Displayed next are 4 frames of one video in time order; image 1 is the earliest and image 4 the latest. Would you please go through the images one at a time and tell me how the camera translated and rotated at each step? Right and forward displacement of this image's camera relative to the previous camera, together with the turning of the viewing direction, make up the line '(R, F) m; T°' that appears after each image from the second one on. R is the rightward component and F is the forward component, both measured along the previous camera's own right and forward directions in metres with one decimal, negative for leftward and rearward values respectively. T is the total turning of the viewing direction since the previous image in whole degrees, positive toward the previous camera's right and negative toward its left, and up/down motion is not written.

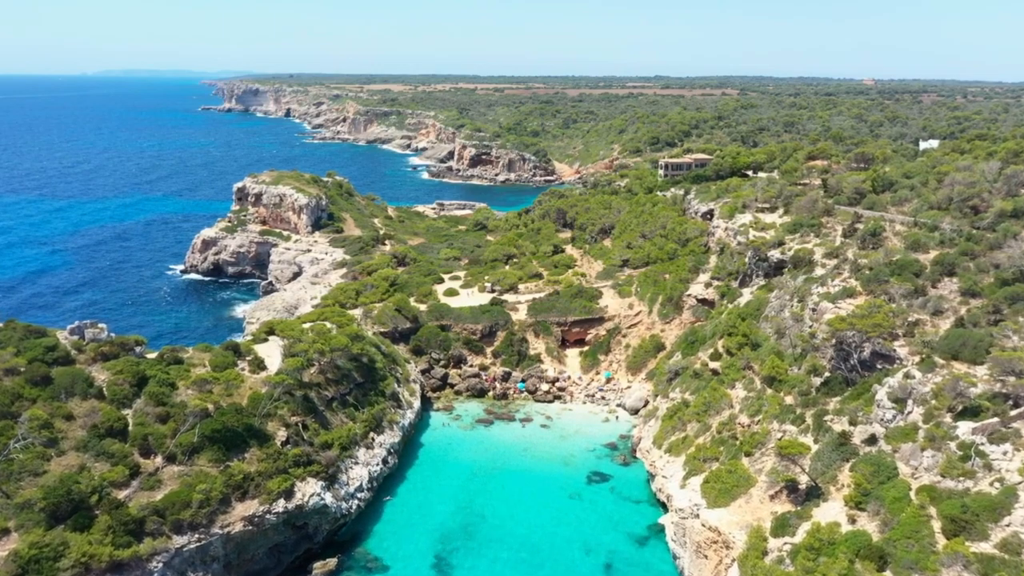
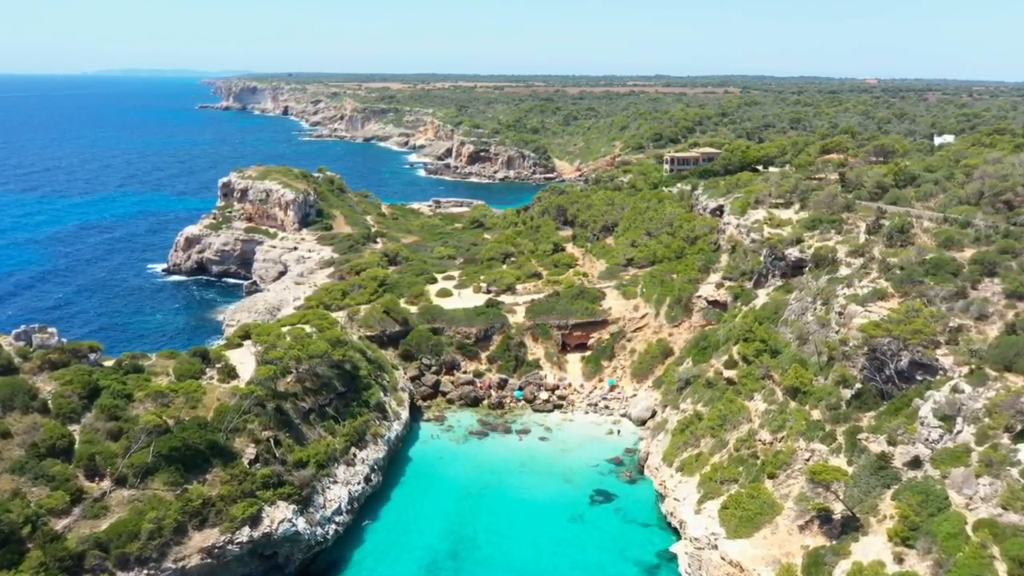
(+0.2, +3.3) m; 0°
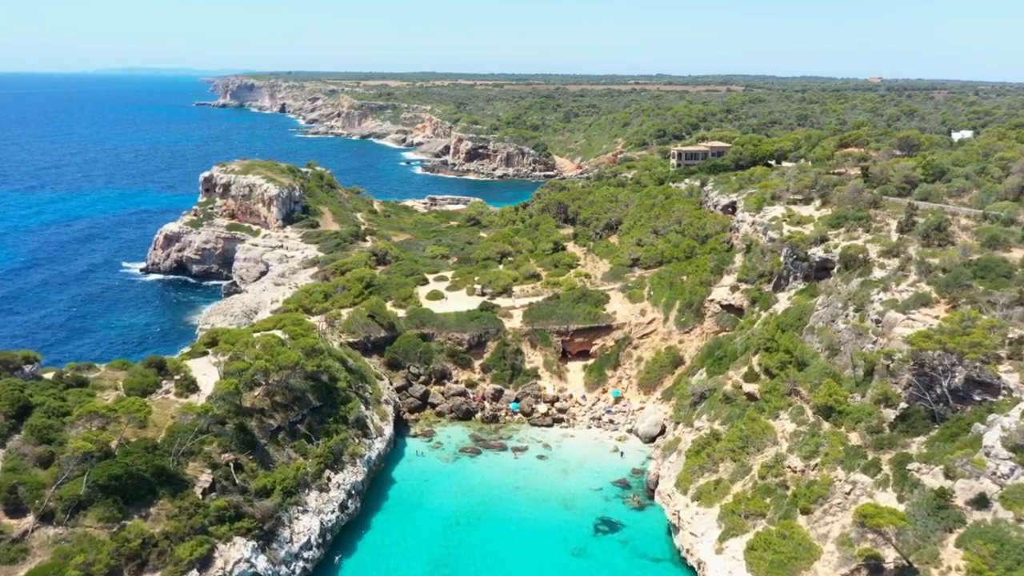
(+0.2, +3.7) m; 0°
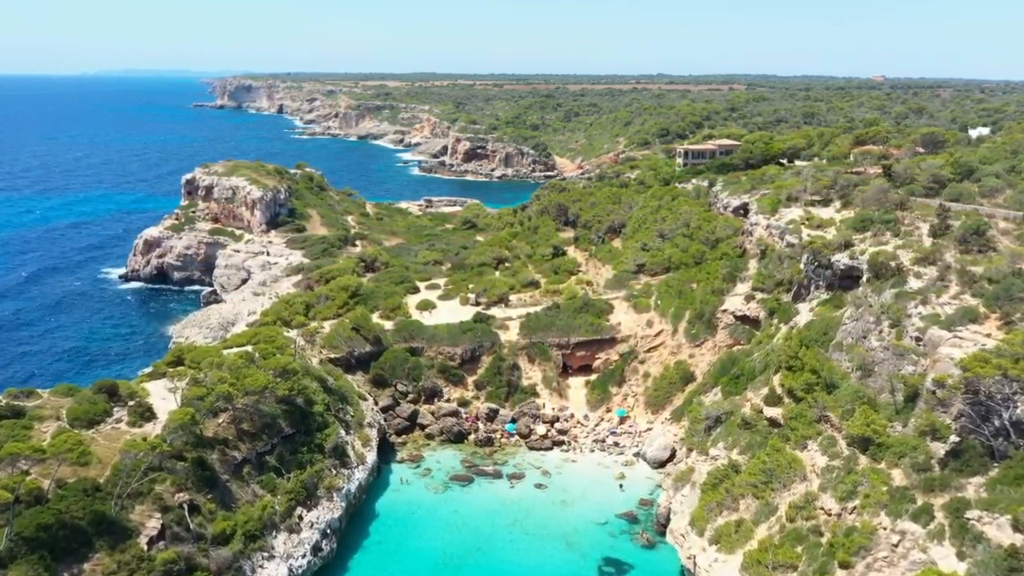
(+0.3, +3.2) m; 0°
